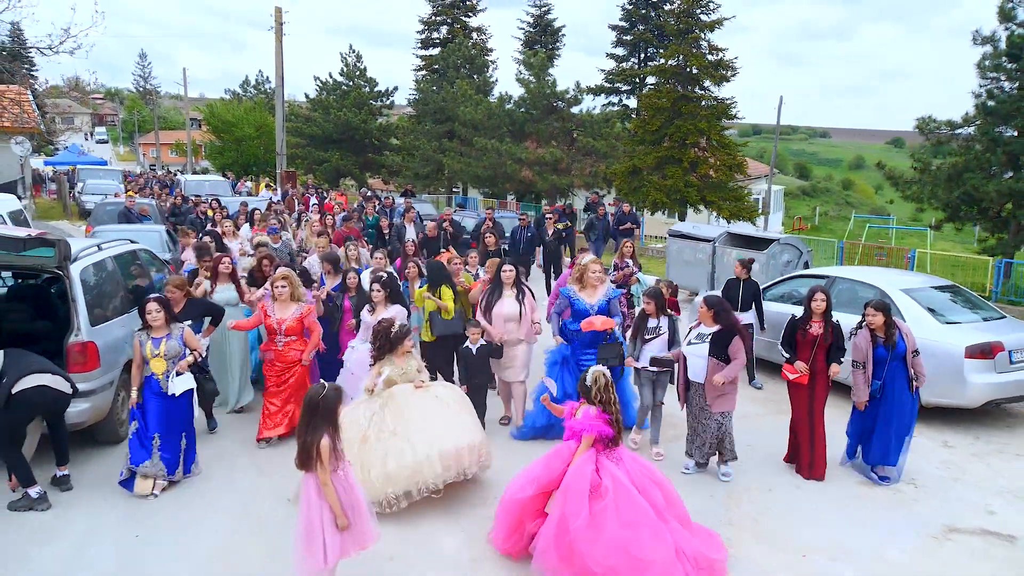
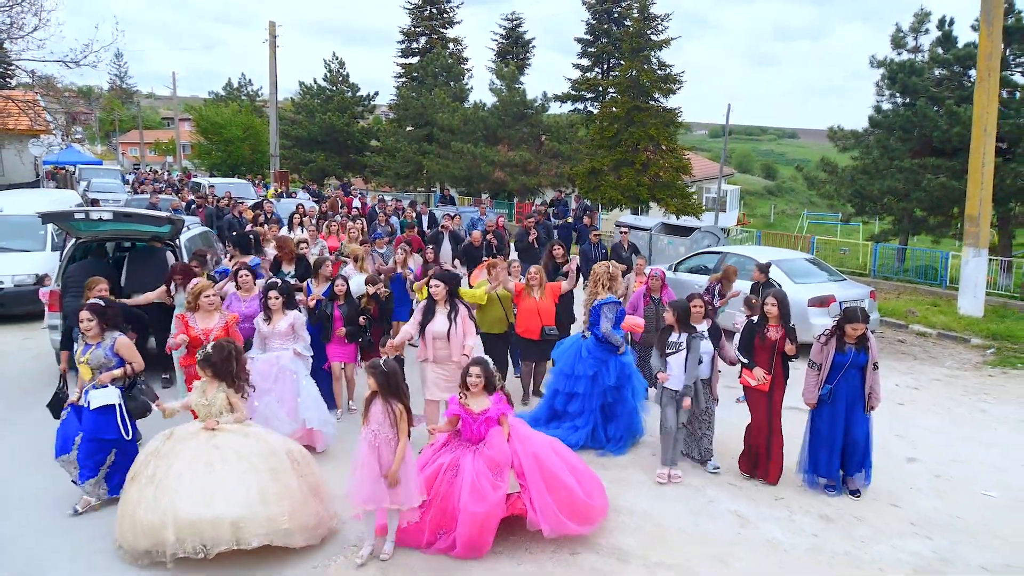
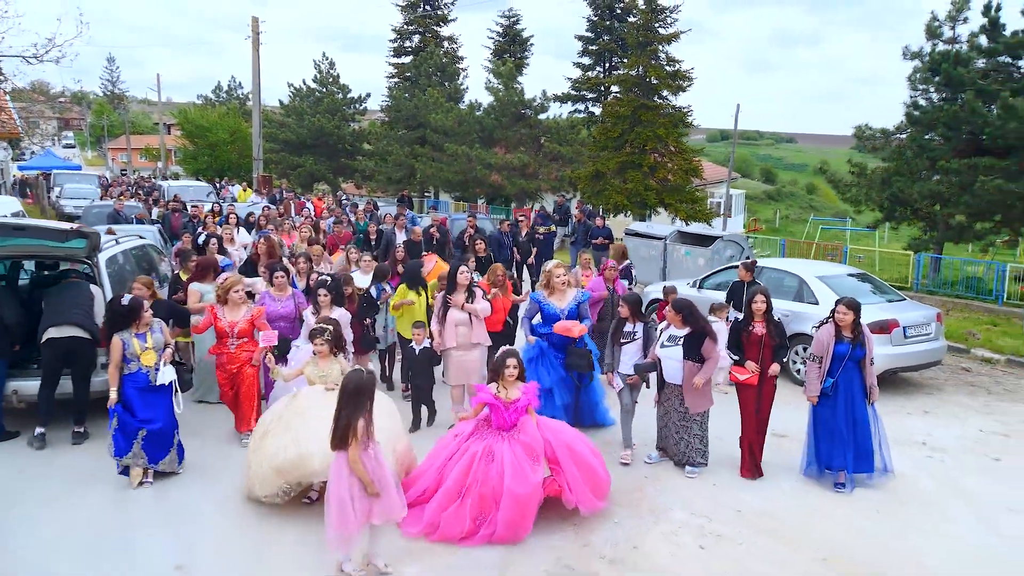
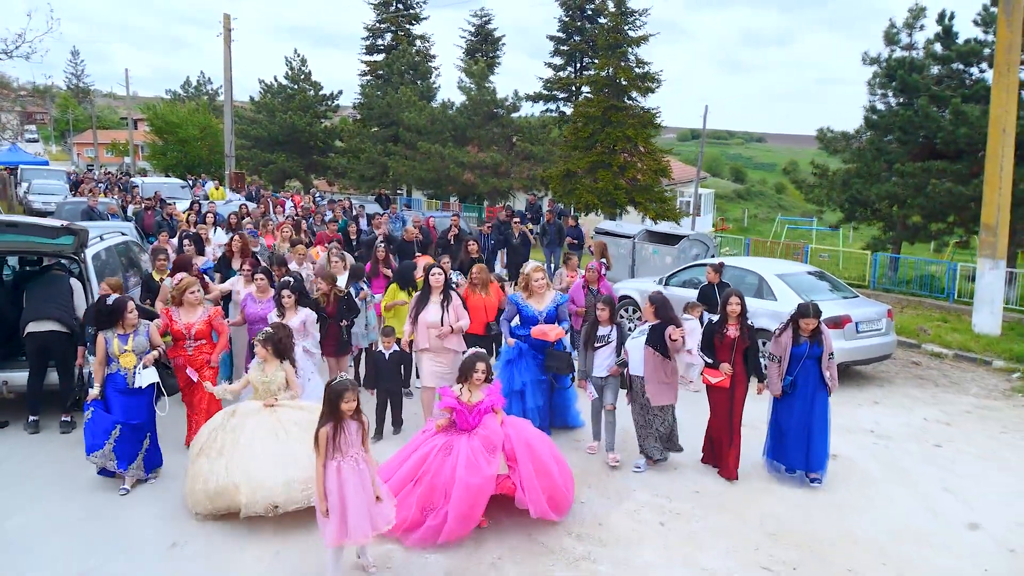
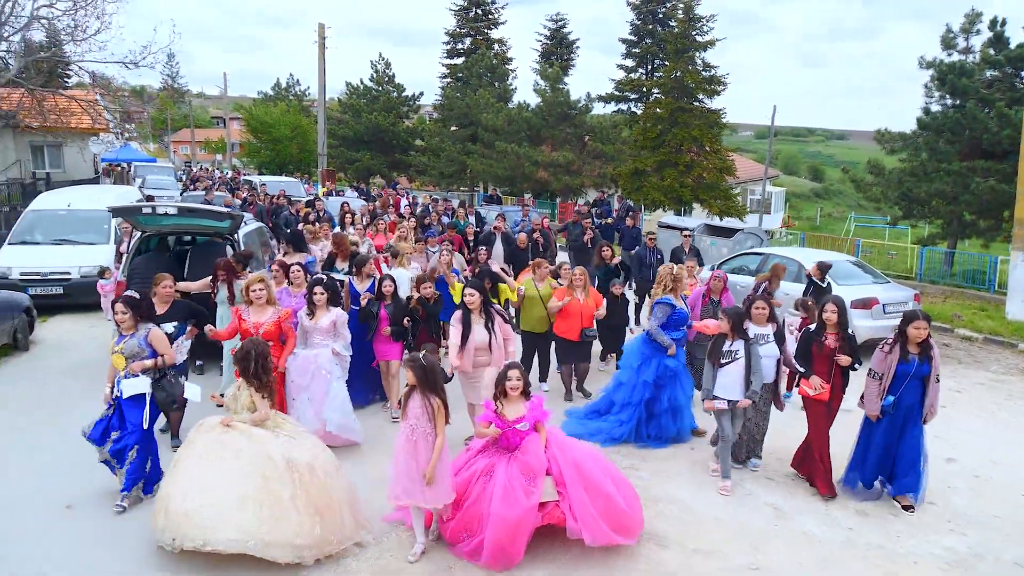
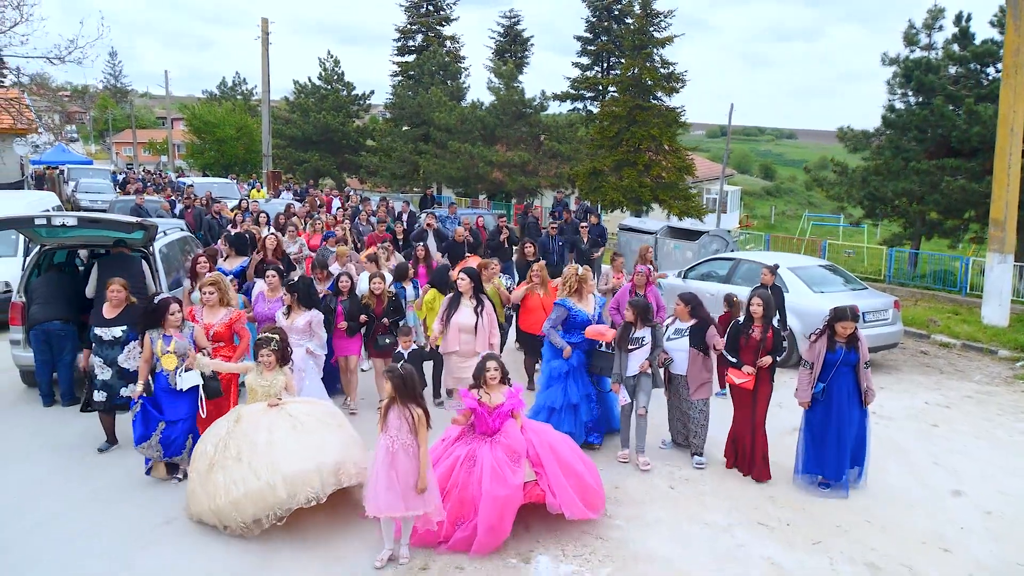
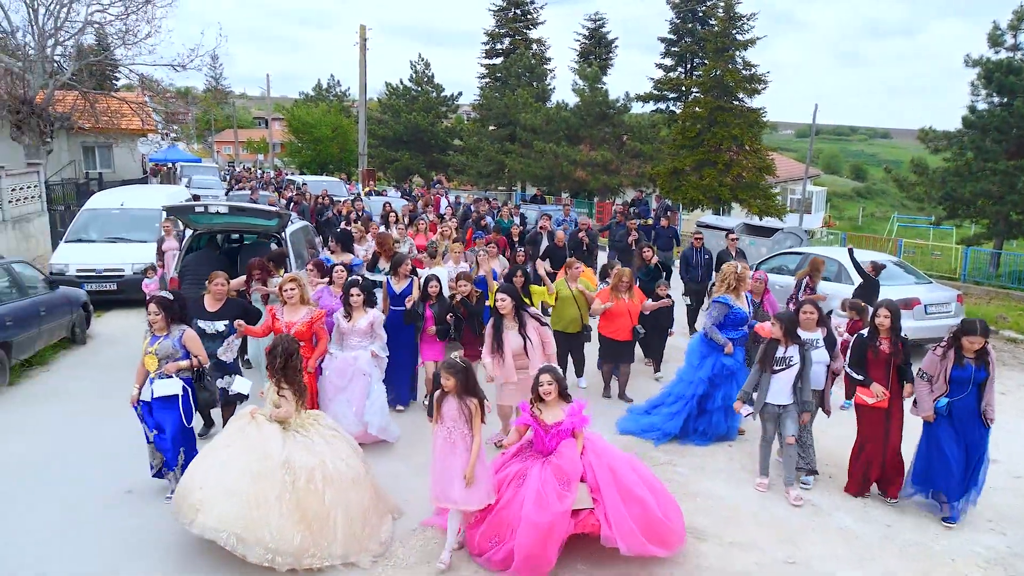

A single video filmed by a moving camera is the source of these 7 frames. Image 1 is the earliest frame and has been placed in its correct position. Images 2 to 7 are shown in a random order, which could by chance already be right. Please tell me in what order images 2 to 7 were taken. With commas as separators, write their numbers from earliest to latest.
3, 4, 6, 2, 5, 7
